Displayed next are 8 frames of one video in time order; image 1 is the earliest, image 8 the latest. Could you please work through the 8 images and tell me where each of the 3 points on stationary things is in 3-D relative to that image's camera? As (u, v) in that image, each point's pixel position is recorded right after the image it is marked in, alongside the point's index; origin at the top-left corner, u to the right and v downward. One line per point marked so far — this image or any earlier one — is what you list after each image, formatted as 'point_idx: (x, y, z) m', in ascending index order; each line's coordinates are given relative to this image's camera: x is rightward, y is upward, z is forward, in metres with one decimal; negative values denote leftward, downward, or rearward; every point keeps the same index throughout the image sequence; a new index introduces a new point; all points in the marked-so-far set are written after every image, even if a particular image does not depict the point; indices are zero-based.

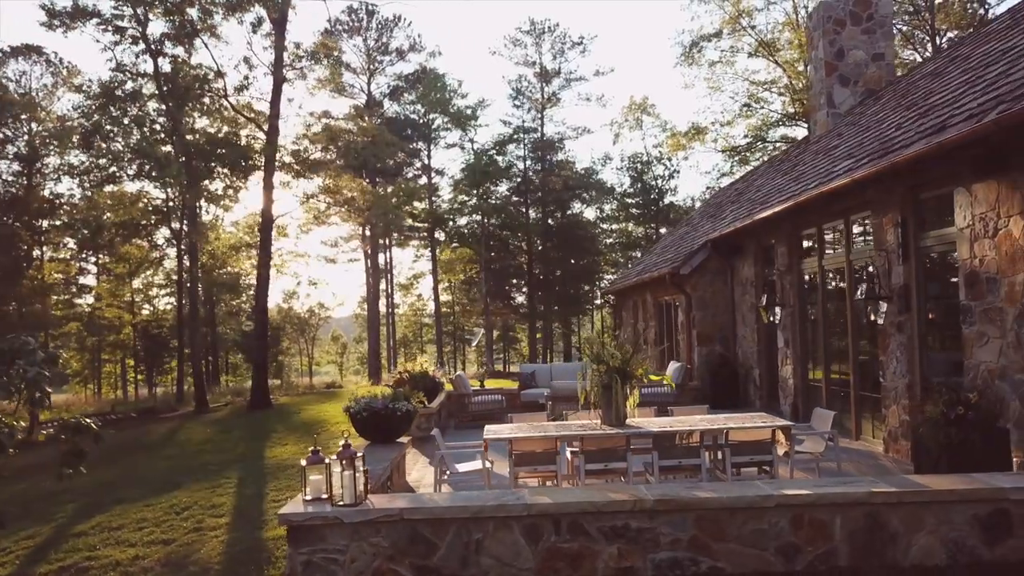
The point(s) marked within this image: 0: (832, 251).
0: (+3.9, +0.4, +9.2) m
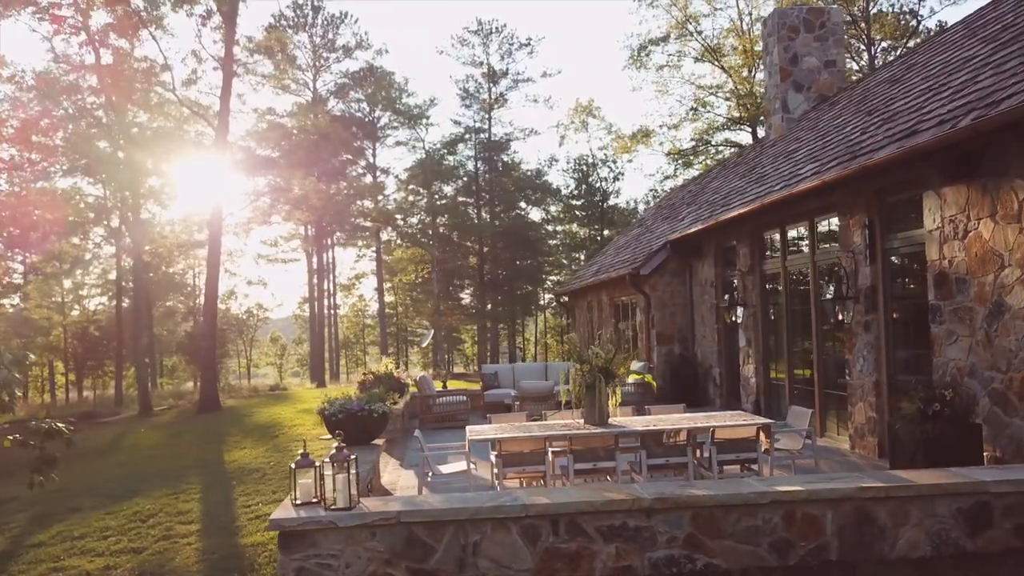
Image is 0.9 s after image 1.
0: (+3.5, +0.4, +9.4) m
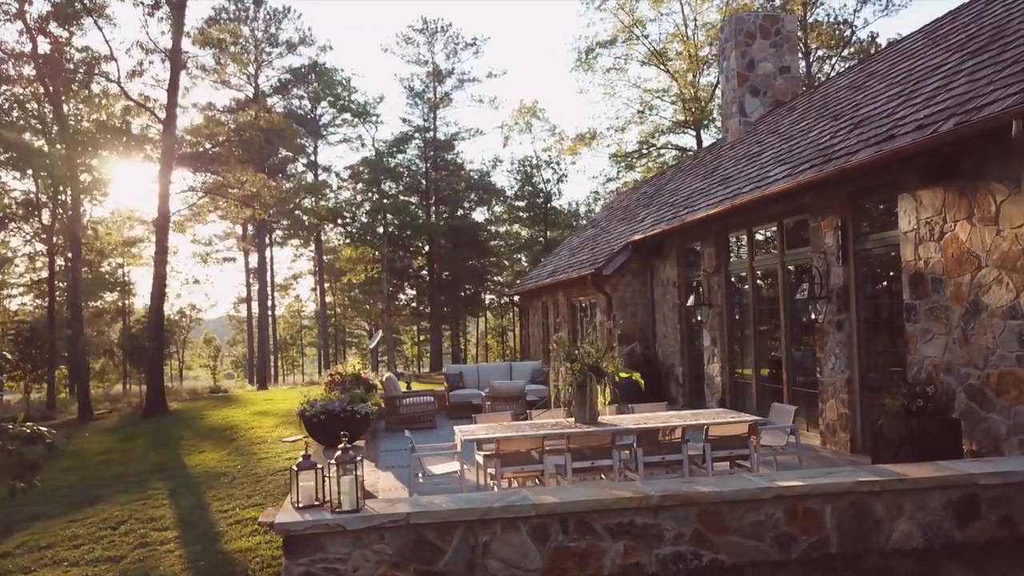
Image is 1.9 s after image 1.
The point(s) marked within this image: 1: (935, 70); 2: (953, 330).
0: (+3.2, +0.4, +9.6) m
1: (+4.1, +2.1, +7.2) m
2: (+3.4, -0.3, +5.7) m
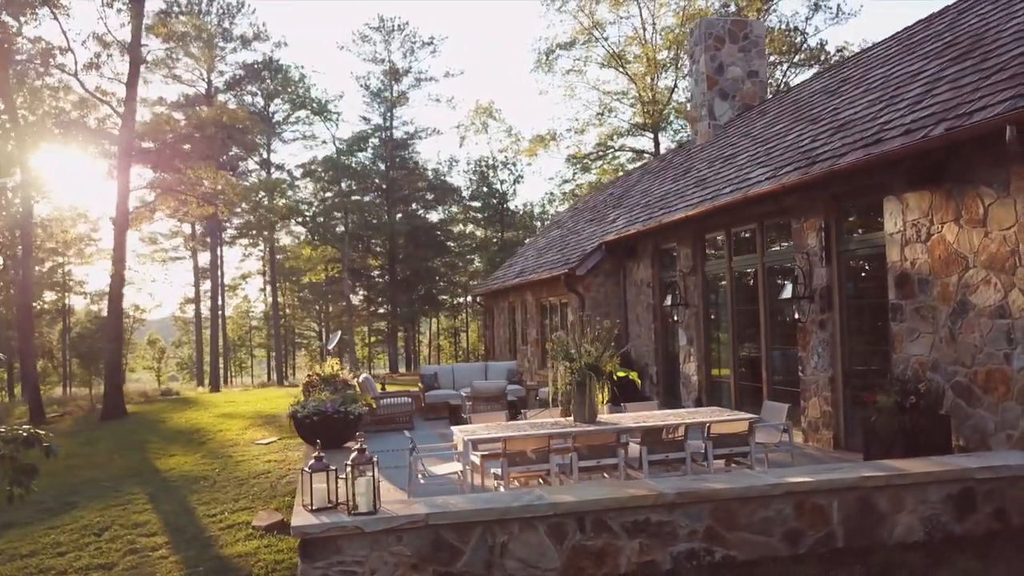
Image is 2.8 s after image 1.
0: (+3.0, +0.4, +9.7) m
1: (+4.0, +2.1, +7.4) m
2: (+3.4, -0.3, +5.9) m
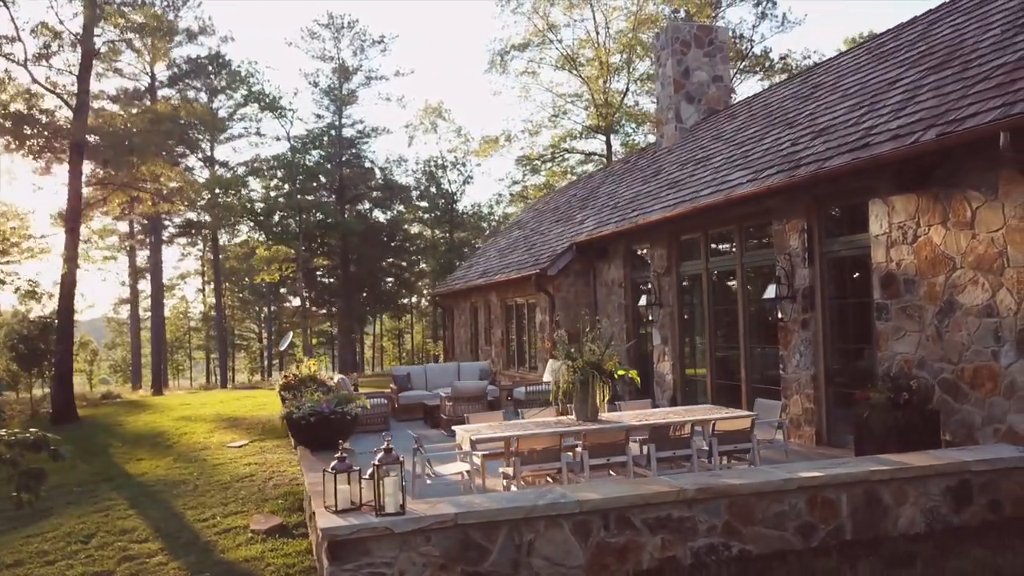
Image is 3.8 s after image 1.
0: (+2.7, +0.4, +9.9) m
1: (+3.9, +2.1, +7.7) m
2: (+3.4, -0.3, +6.1) m
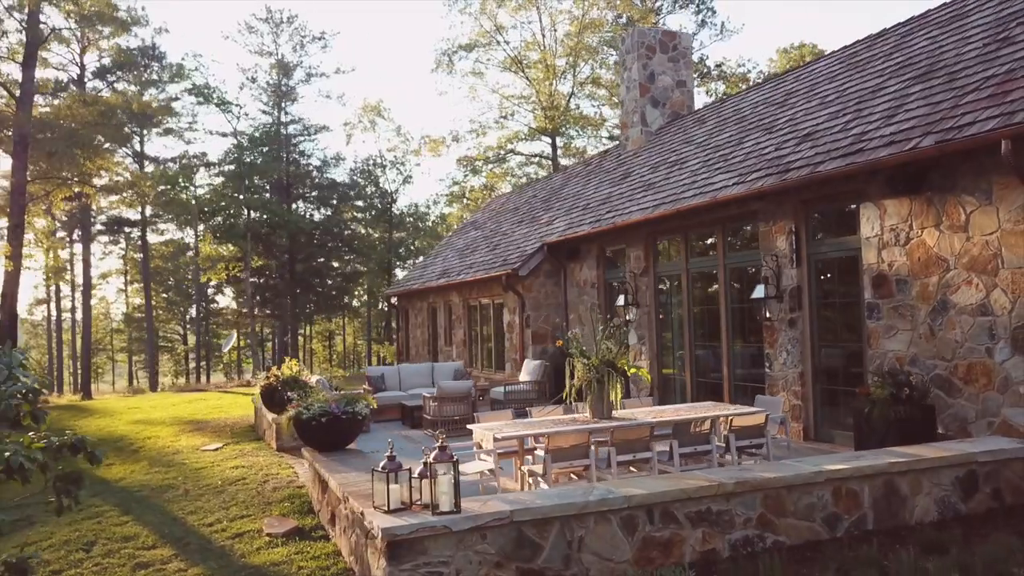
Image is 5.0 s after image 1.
0: (+2.5, +0.4, +10.1) m
1: (+3.9, +2.1, +8.0) m
2: (+3.5, -0.3, +6.4) m
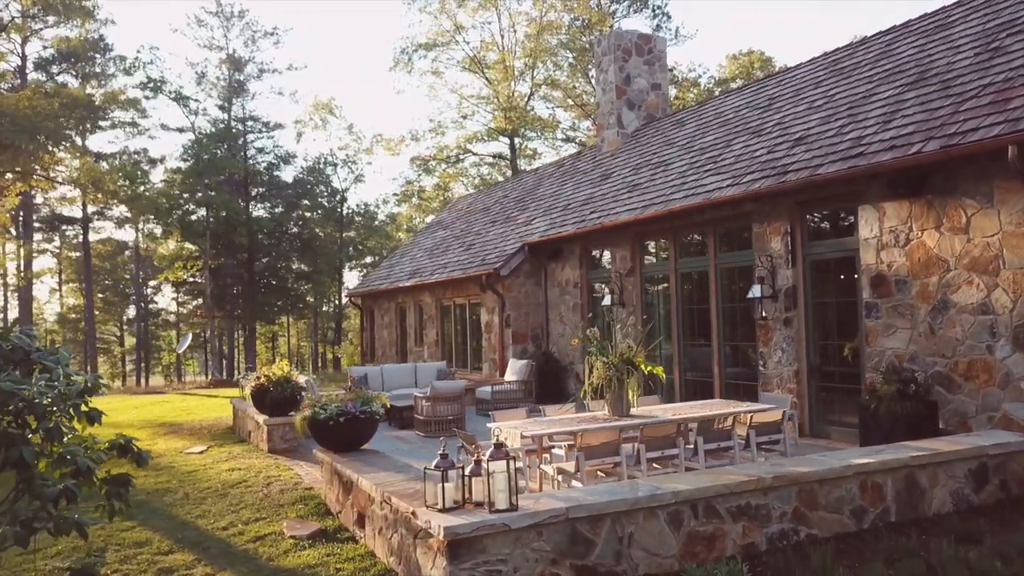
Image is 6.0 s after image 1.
0: (+2.4, +0.4, +10.3) m
1: (+3.9, +2.1, +8.2) m
2: (+3.6, -0.3, +6.6) m
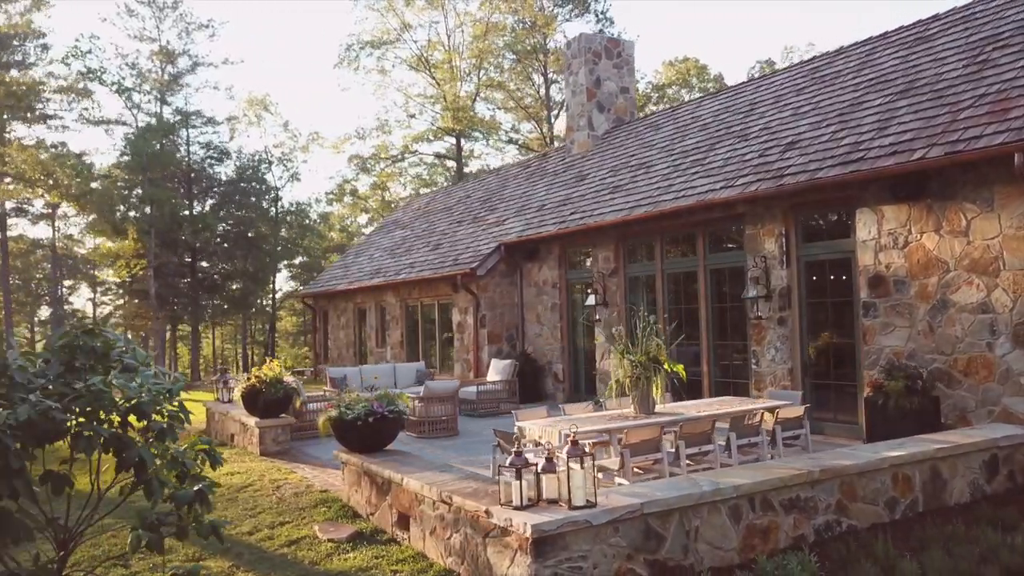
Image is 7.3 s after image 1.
0: (+2.3, +0.4, +10.5) m
1: (+3.9, +2.1, +8.6) m
2: (+3.7, -0.3, +6.9) m
